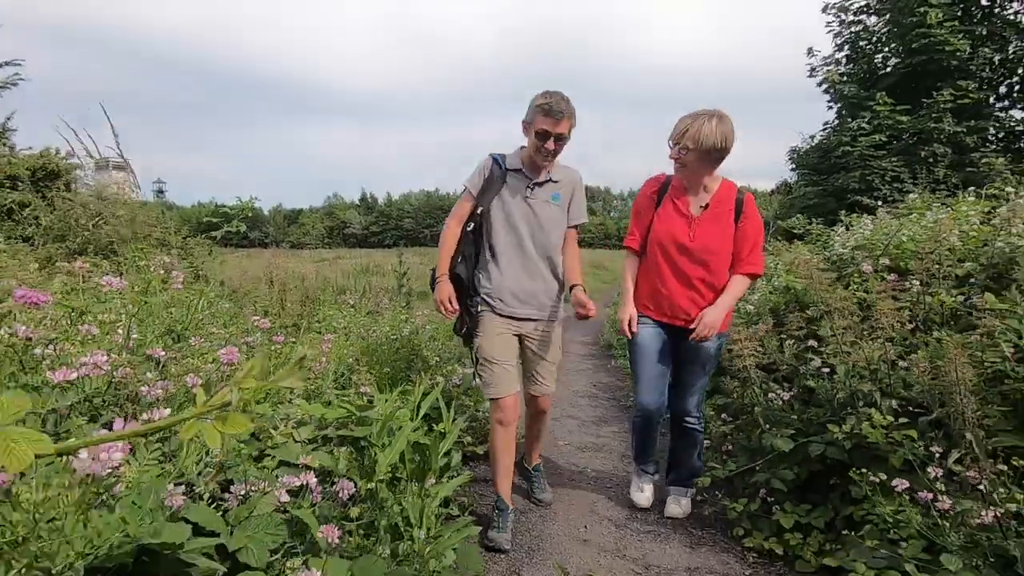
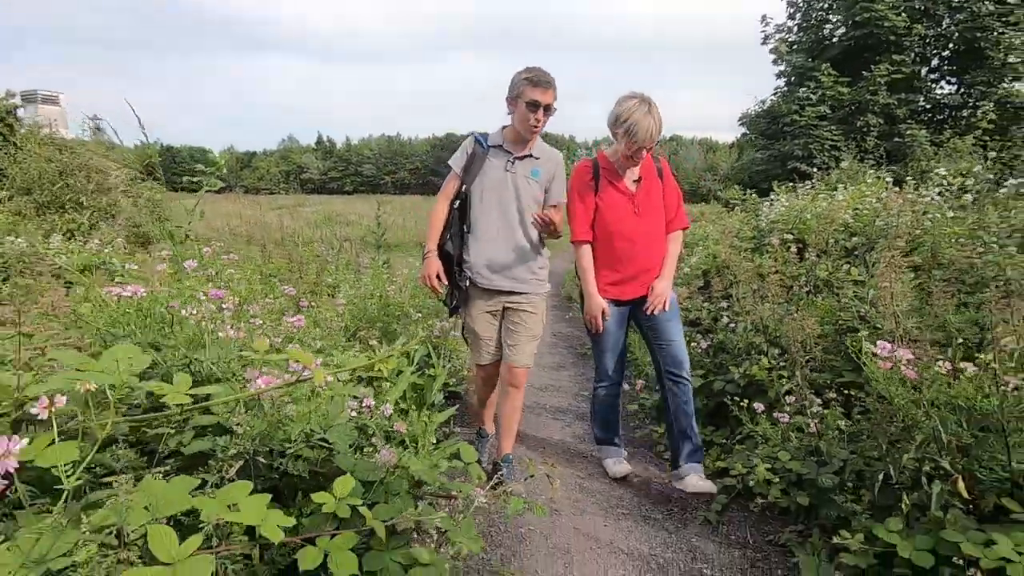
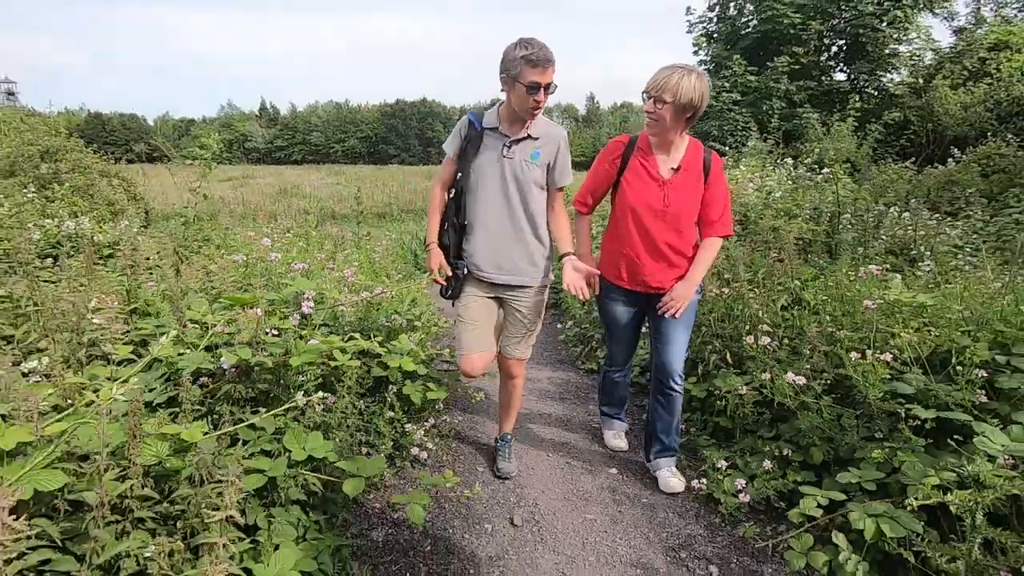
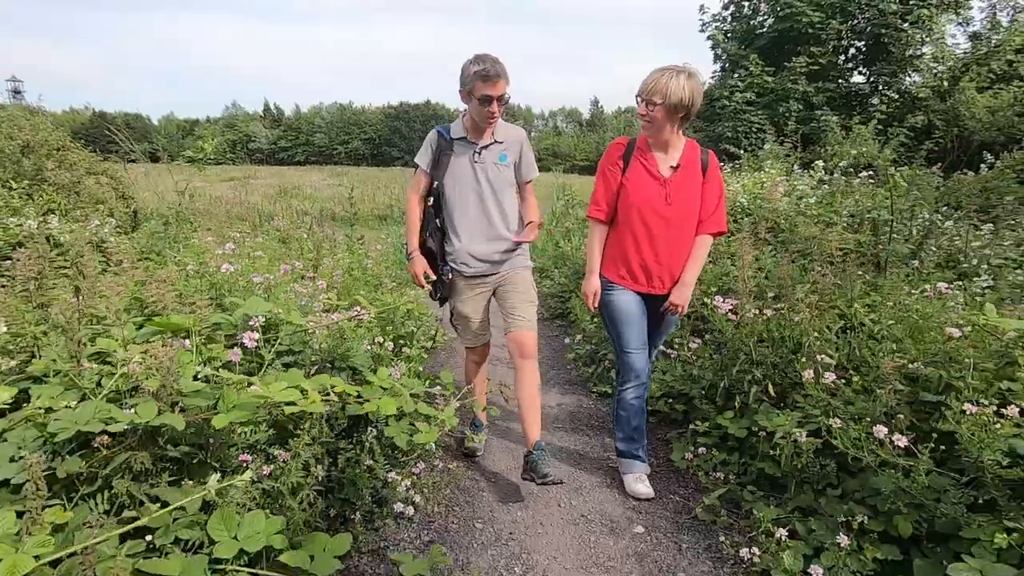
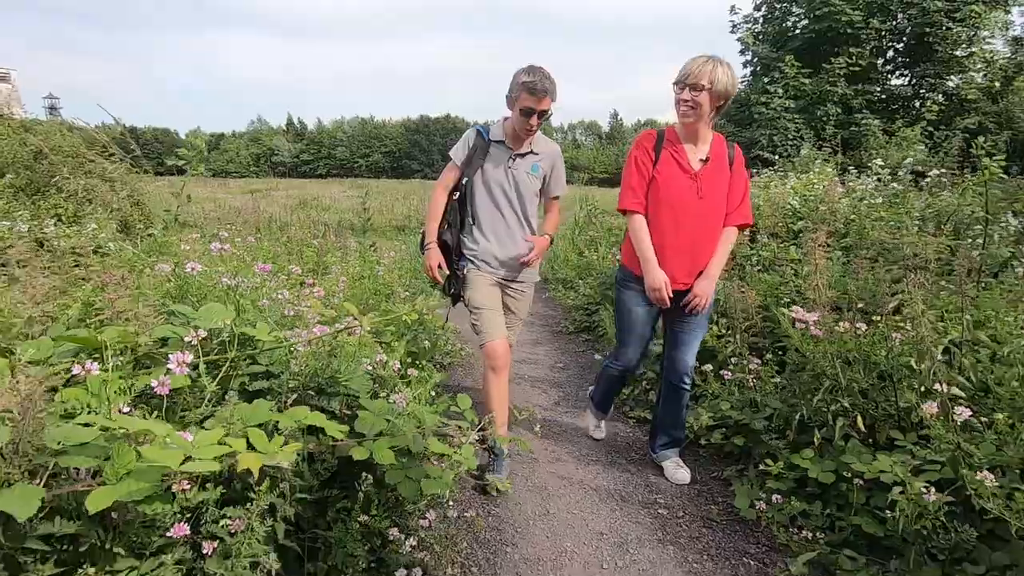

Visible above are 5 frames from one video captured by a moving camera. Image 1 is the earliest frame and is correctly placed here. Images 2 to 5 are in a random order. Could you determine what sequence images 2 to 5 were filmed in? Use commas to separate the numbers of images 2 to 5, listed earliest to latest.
2, 5, 4, 3
